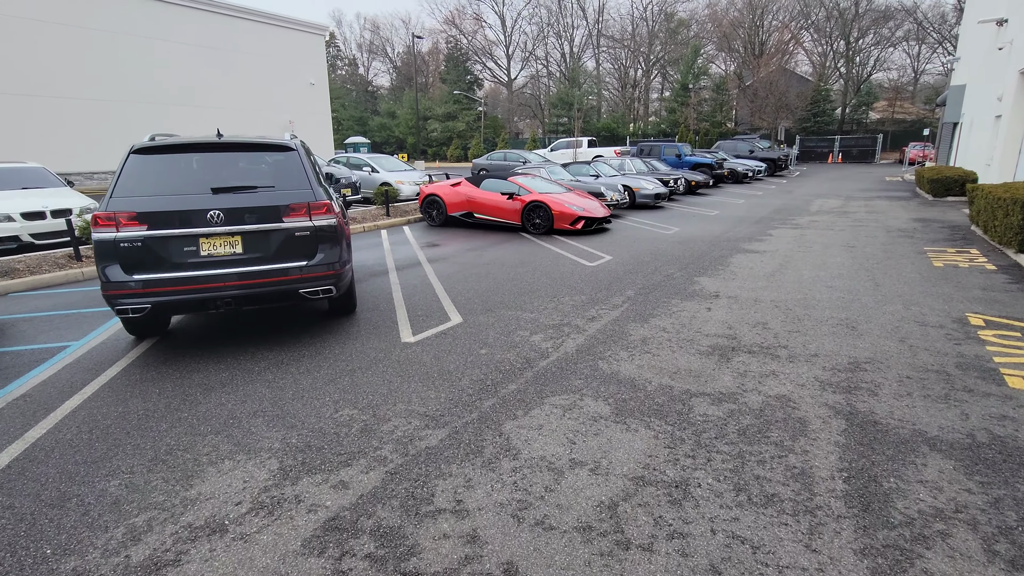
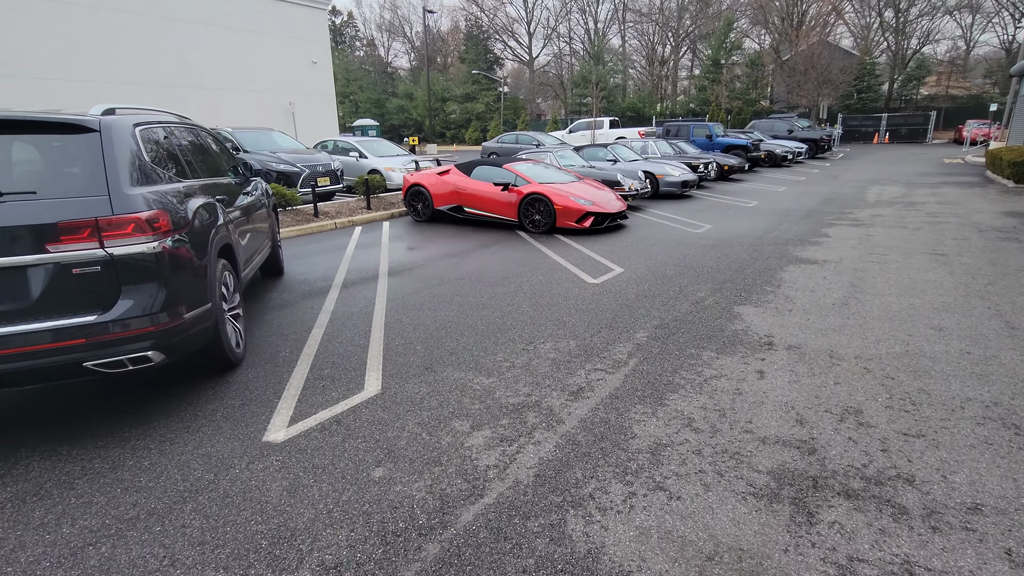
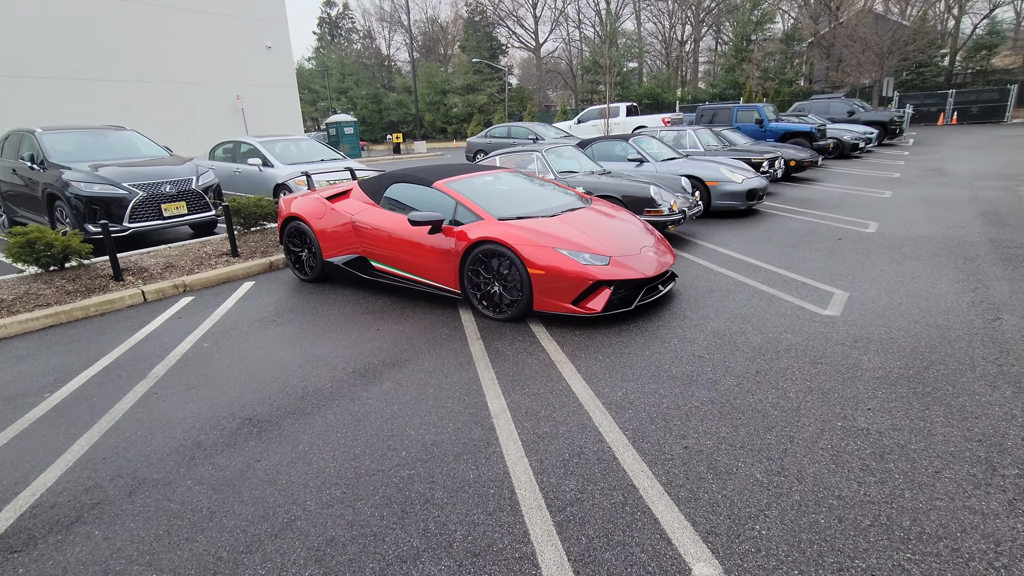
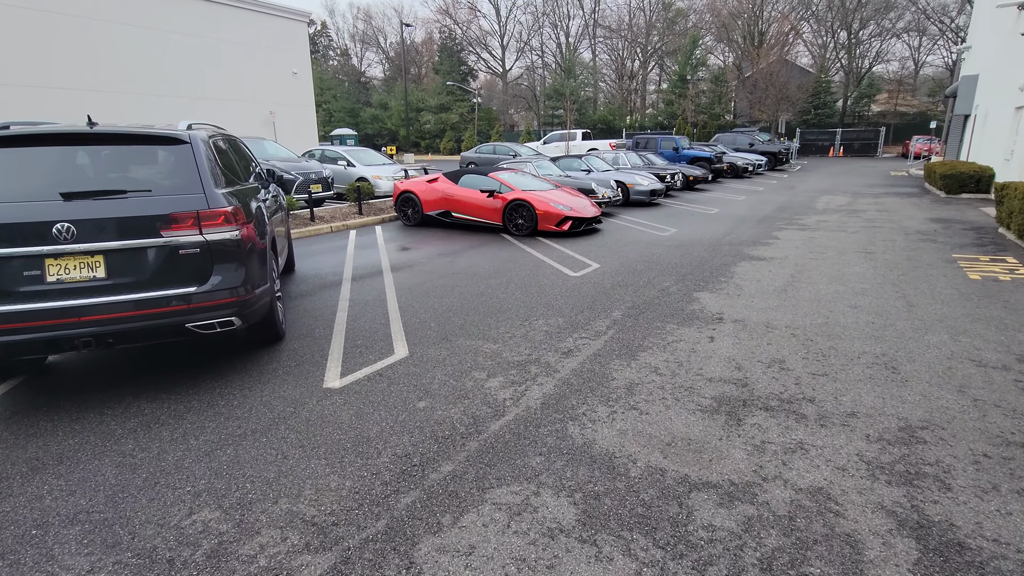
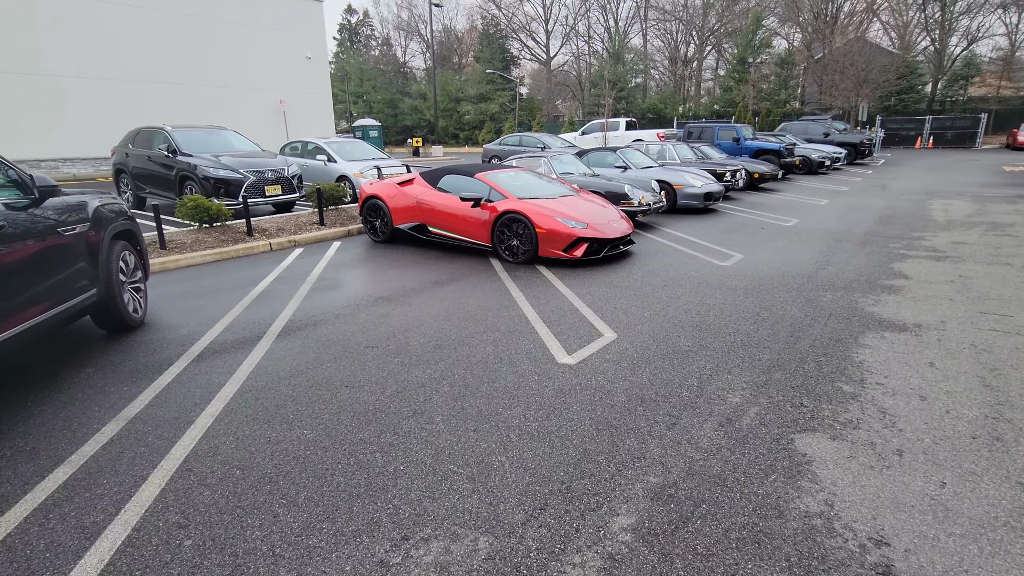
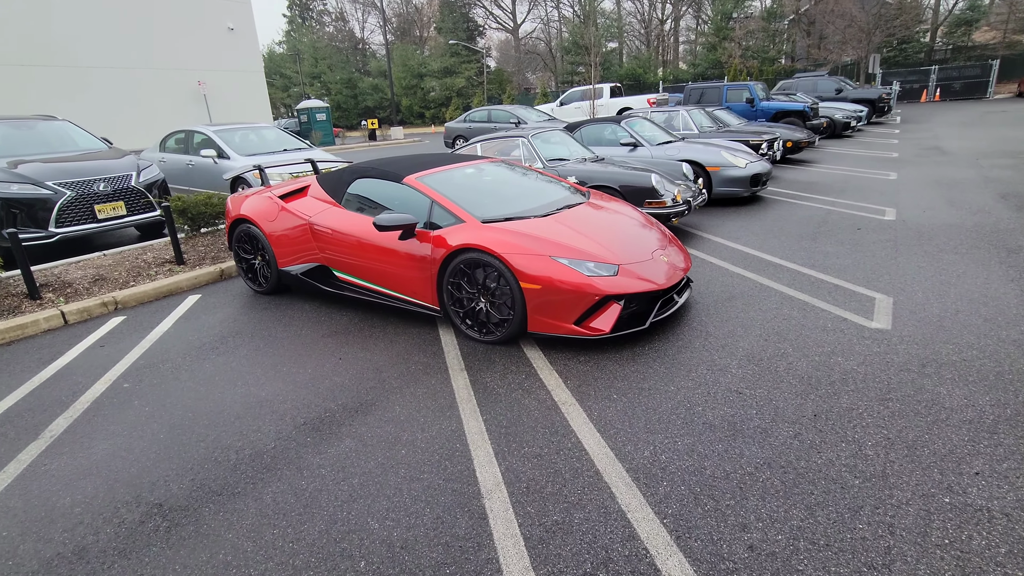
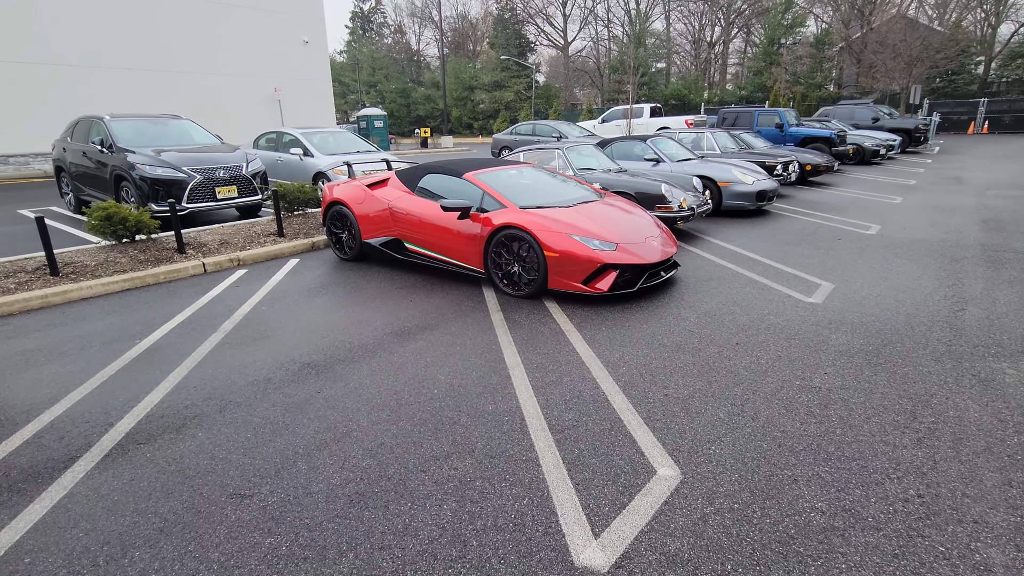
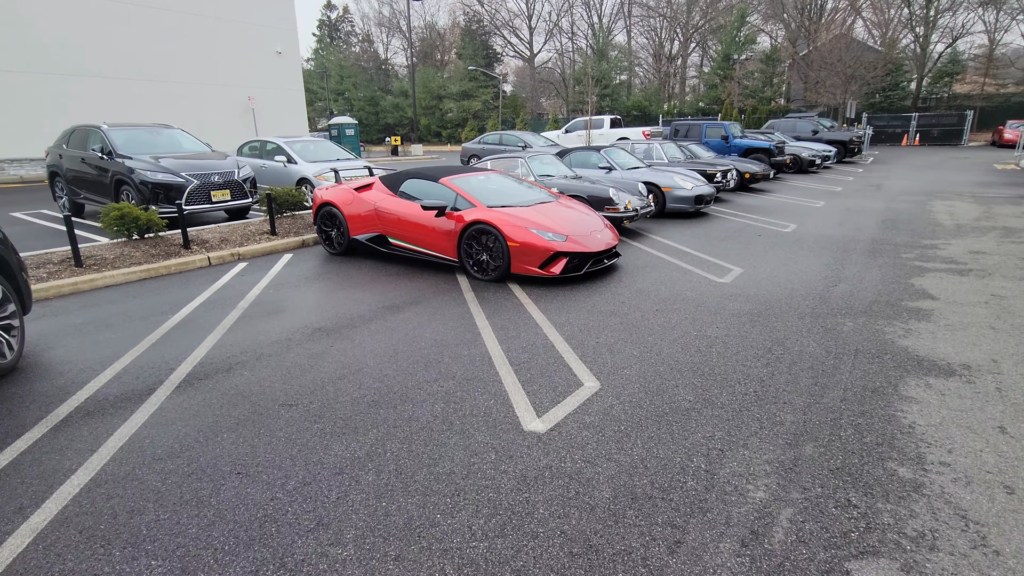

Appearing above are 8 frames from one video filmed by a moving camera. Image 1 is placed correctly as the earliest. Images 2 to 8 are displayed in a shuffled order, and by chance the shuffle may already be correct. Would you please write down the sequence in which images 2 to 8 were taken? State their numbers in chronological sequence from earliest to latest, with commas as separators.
4, 2, 5, 8, 7, 3, 6
